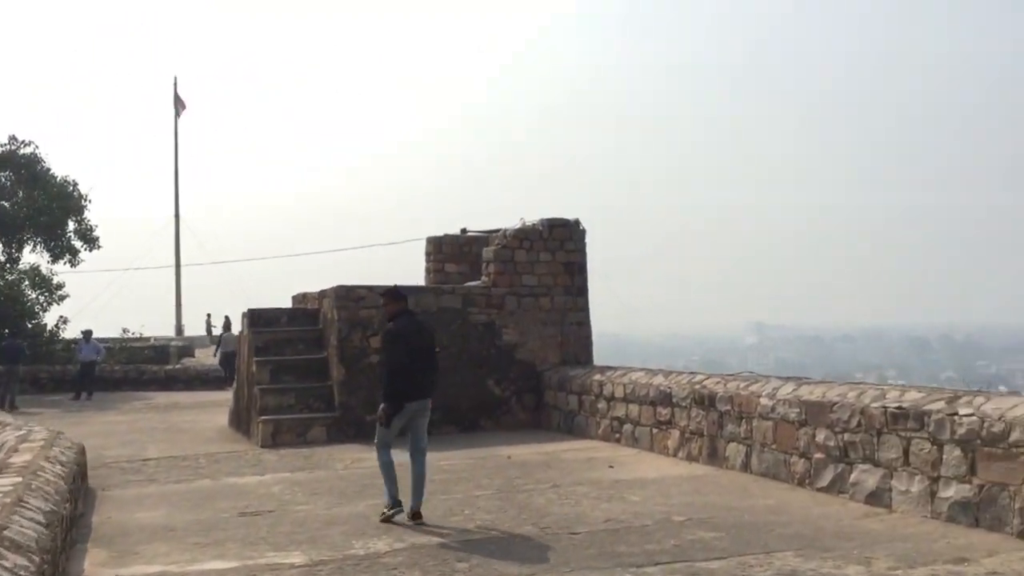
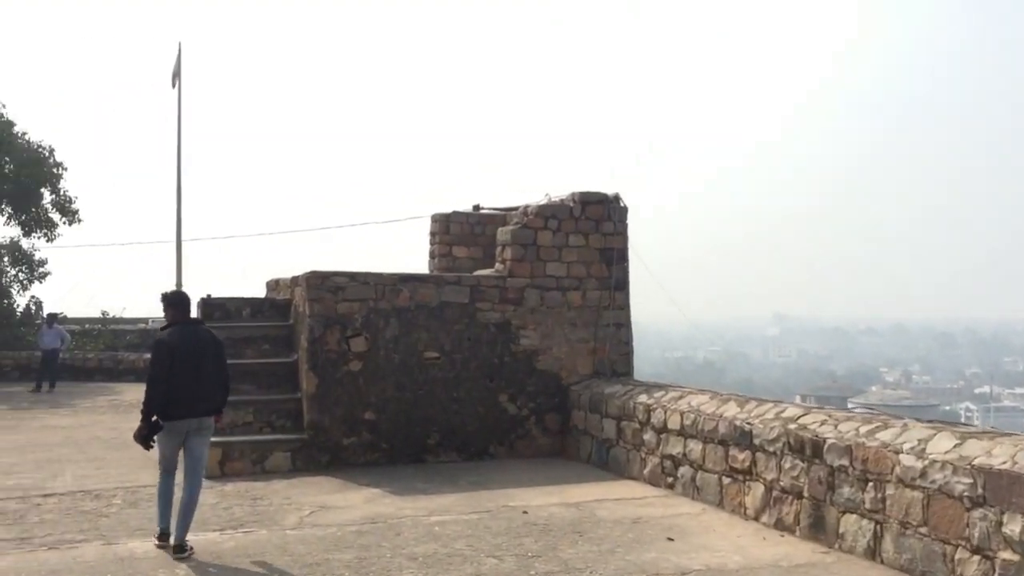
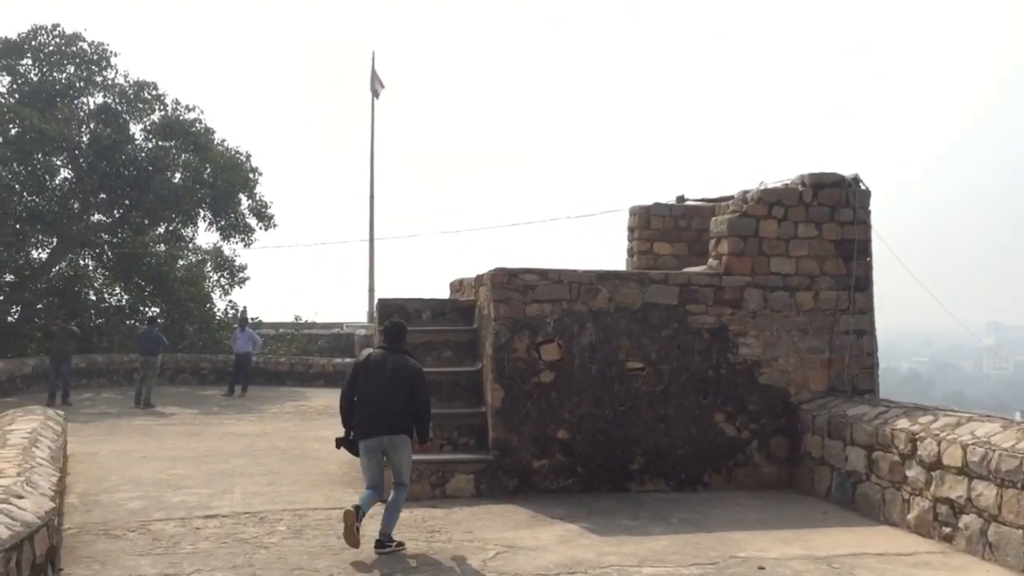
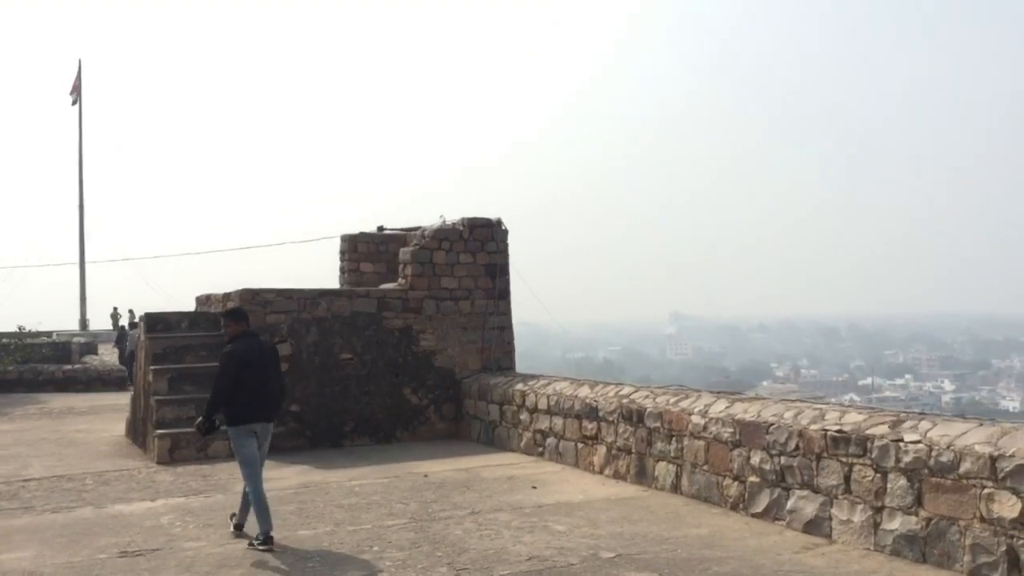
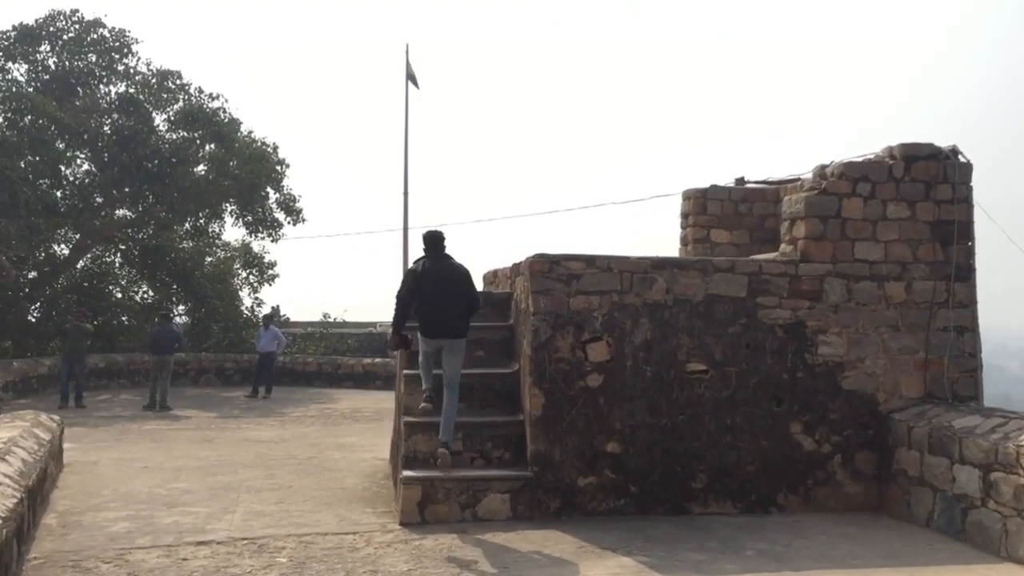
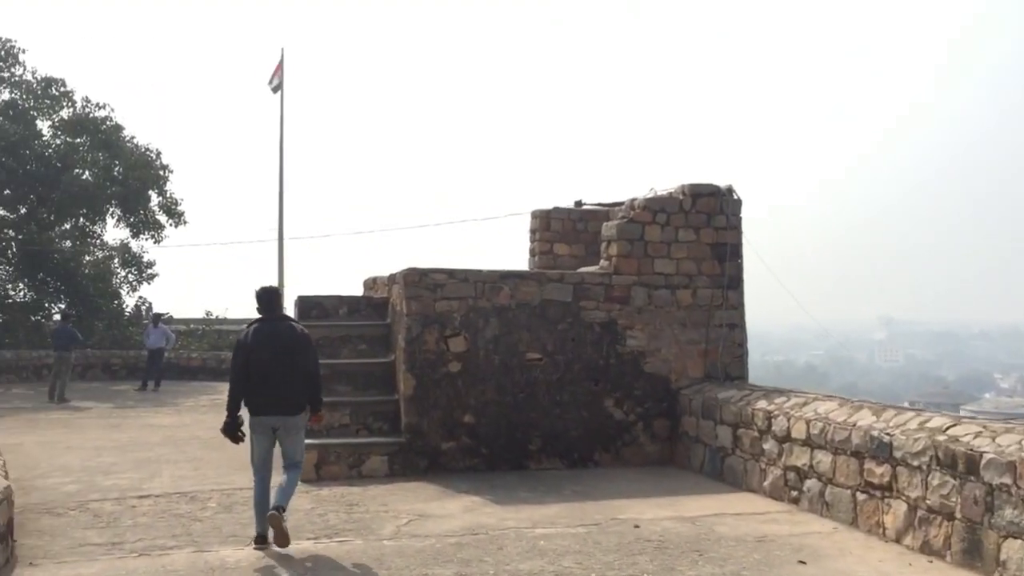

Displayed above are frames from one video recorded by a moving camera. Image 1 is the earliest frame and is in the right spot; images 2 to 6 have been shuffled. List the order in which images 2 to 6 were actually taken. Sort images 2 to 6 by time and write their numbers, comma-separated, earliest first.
4, 2, 6, 3, 5
